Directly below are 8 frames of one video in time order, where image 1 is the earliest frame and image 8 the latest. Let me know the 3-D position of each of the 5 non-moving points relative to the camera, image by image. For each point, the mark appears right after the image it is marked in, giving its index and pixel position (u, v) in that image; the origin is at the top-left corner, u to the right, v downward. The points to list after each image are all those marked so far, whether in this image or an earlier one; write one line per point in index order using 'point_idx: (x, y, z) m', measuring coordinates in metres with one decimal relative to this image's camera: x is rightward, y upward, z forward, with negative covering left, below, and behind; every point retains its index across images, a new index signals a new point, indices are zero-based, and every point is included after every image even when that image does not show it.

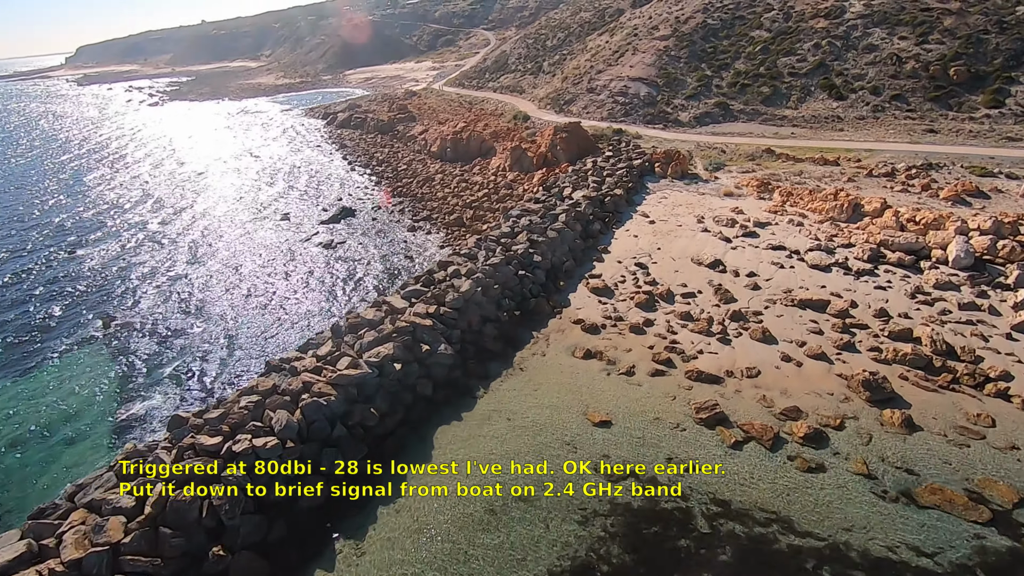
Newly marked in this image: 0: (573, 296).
0: (+1.7, -0.2, +15.3) m
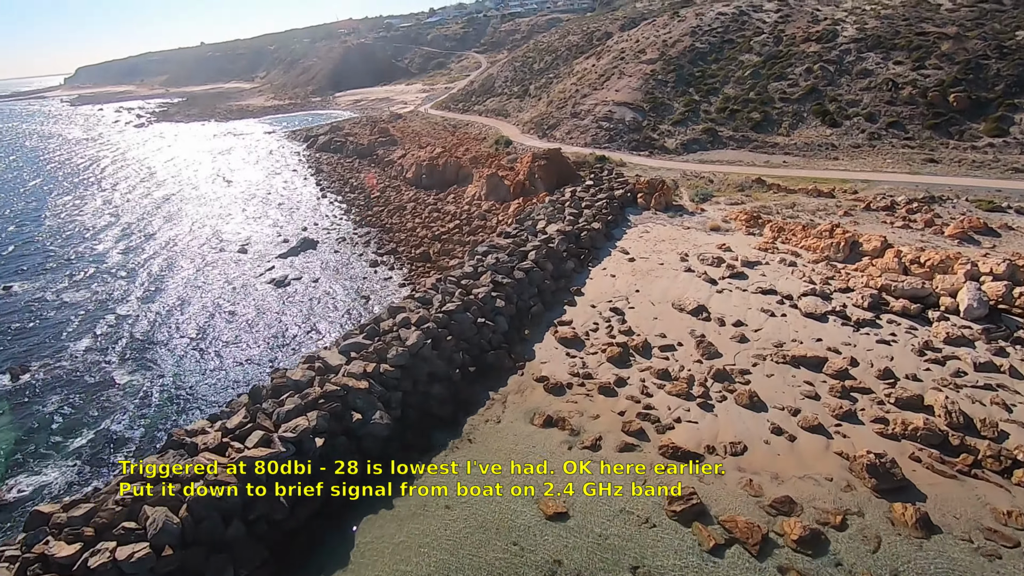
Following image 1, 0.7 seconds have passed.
0: (+0.7, -1.5, +13.6) m
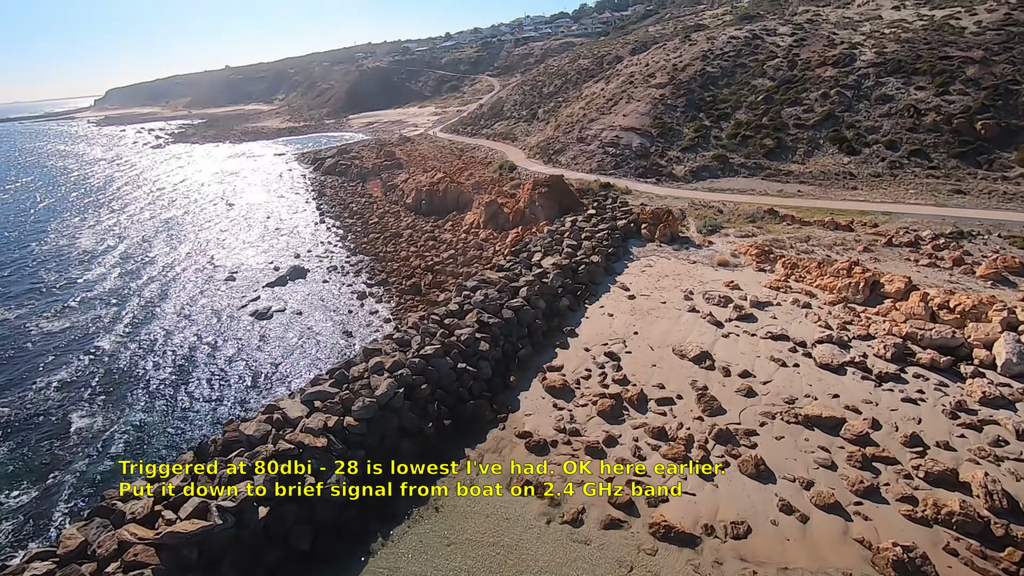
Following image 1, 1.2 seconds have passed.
0: (+0.3, -2.5, +12.5) m
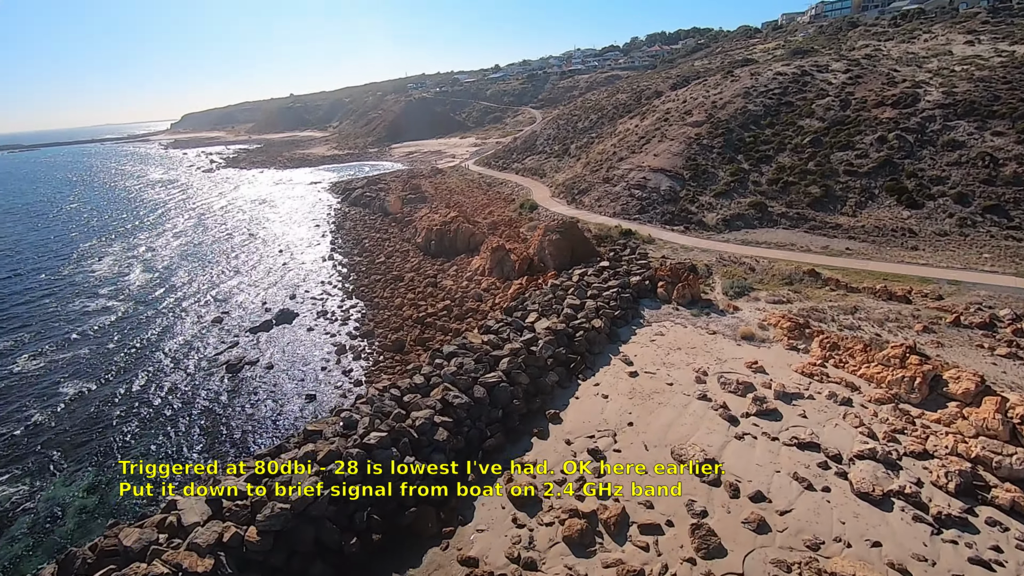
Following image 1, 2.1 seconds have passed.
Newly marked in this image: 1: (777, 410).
0: (-0.6, -4.1, +10.3) m
1: (+5.8, -2.7, +11.7) m
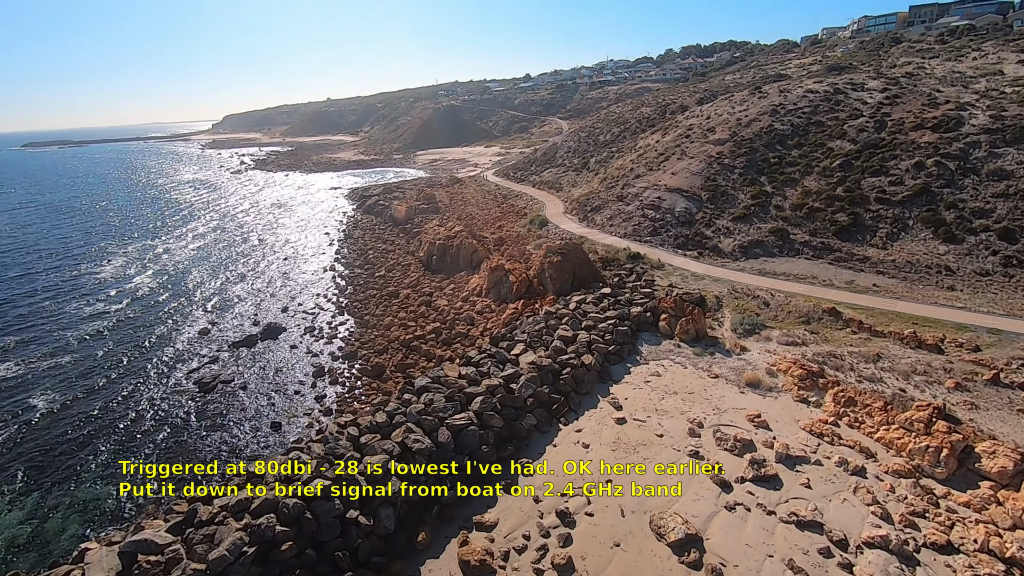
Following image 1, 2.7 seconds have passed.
0: (-1.4, -4.7, +9.2) m
1: (+5.1, -3.6, +10.3) m
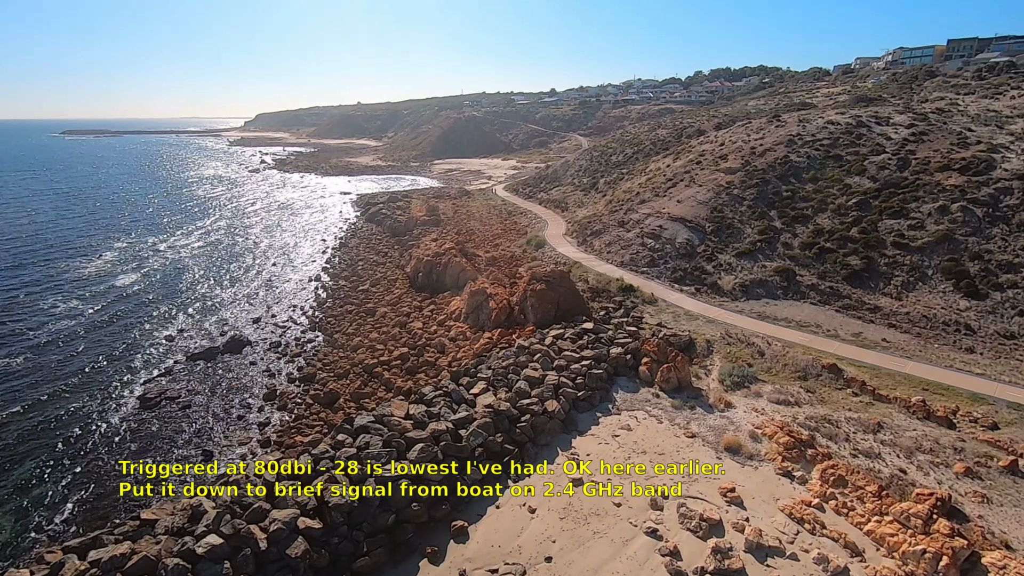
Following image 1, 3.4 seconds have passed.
0: (-2.8, -5.3, +7.9) m
1: (+3.8, -4.6, +8.8) m
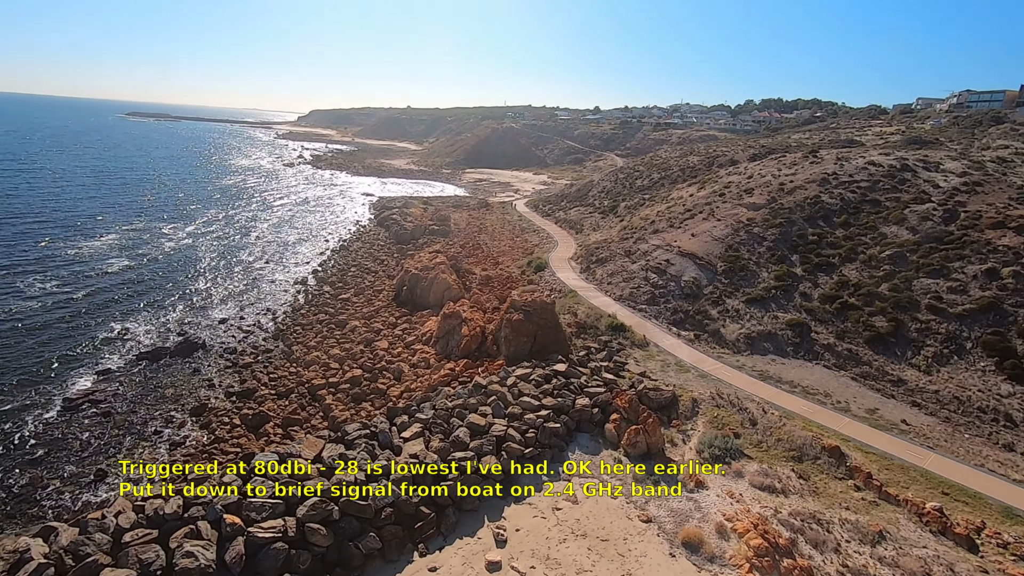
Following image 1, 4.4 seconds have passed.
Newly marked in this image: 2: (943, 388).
0: (-4.7, -5.6, +6.3) m
1: (+1.9, -5.6, +6.8) m
2: (+11.6, -2.7, +14.5) m
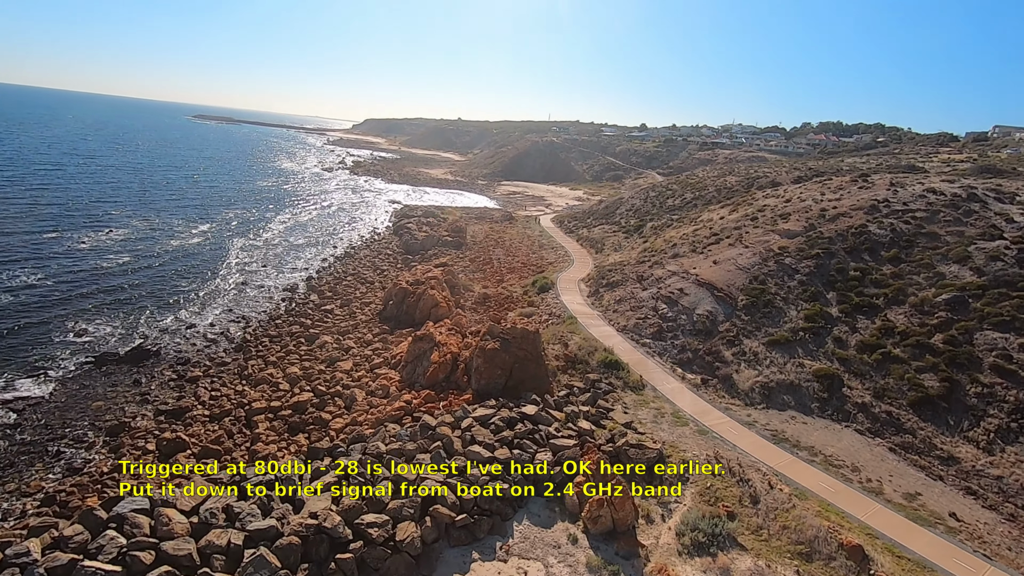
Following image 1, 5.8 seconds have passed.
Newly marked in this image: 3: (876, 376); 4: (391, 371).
0: (-6.5, -5.7, +4.5) m
1: (+0.2, -6.1, +4.5) m
2: (+10.6, -4.0, +11.5) m
3: (+9.9, -2.4, +14.7) m
4: (-3.5, -2.4, +15.6) m
